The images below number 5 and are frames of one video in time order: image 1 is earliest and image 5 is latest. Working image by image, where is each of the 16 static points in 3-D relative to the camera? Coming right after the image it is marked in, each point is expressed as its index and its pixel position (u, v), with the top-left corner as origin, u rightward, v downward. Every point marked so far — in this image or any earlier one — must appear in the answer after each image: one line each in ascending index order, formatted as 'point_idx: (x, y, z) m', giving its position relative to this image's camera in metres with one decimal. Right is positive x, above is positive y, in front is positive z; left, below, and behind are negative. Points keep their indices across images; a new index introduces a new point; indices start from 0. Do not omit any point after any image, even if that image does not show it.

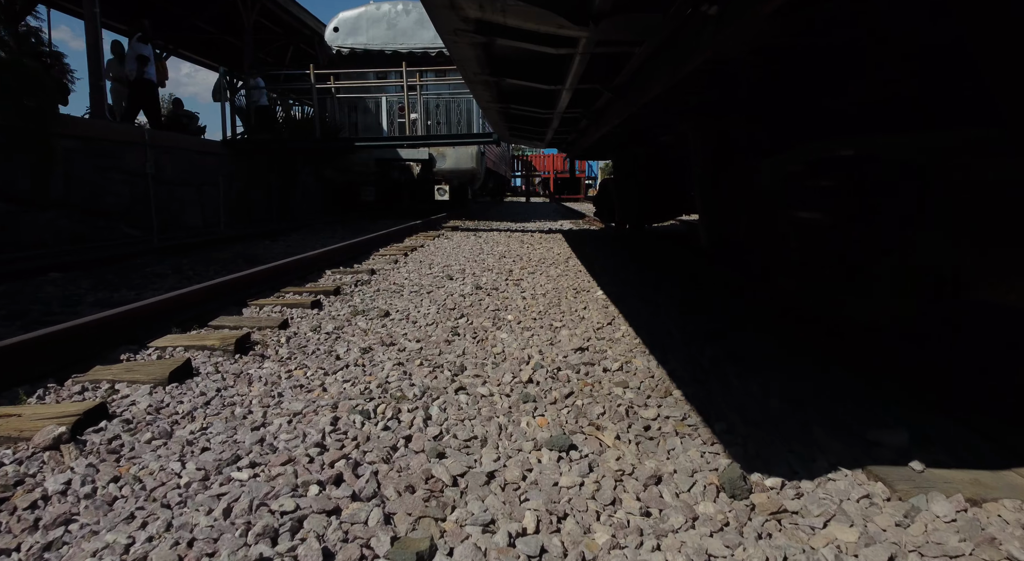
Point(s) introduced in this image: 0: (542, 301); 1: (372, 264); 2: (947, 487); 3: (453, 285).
0: (+0.2, -0.2, +5.3) m
1: (-1.6, +0.2, +7.1) m
2: (+1.3, -0.6, +1.8) m
3: (-0.6, 0.0, +6.0) m
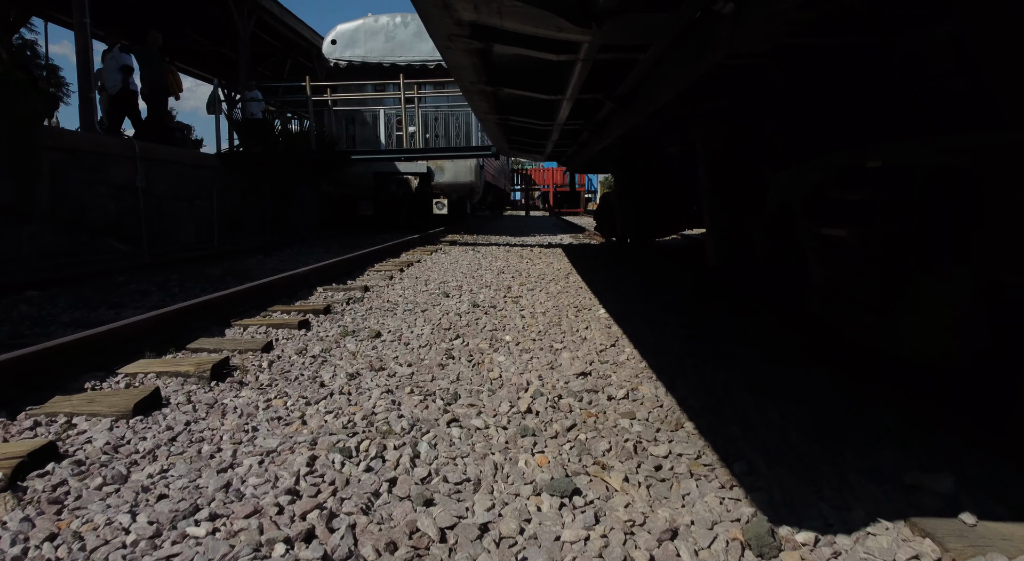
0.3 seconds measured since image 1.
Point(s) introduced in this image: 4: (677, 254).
0: (+0.2, -0.3, +5.0) m
1: (-1.7, 0.0, +6.9) m
2: (+1.3, -0.7, +1.6) m
3: (-0.6, -0.2, +5.8) m
4: (+2.4, +0.4, +8.8) m
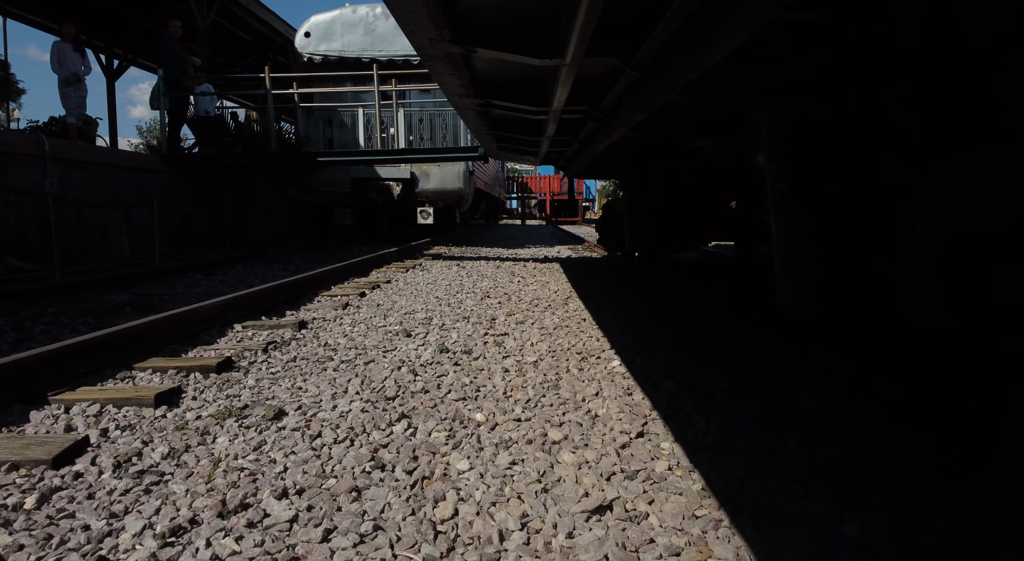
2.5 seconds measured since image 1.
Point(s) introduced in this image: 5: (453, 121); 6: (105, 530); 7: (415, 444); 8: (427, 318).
0: (+0.1, -0.6, +3.5) m
1: (-1.8, -0.3, +5.4) m
2: (+1.2, -0.9, +0.1) m
3: (-0.7, -0.5, +4.3) m
4: (+2.2, +0.1, +7.4) m
5: (-1.2, +3.4, +12.8) m
6: (-1.2, -0.7, +1.8) m
7: (-0.4, -0.7, +2.6) m
8: (-0.7, -0.3, +5.3) m
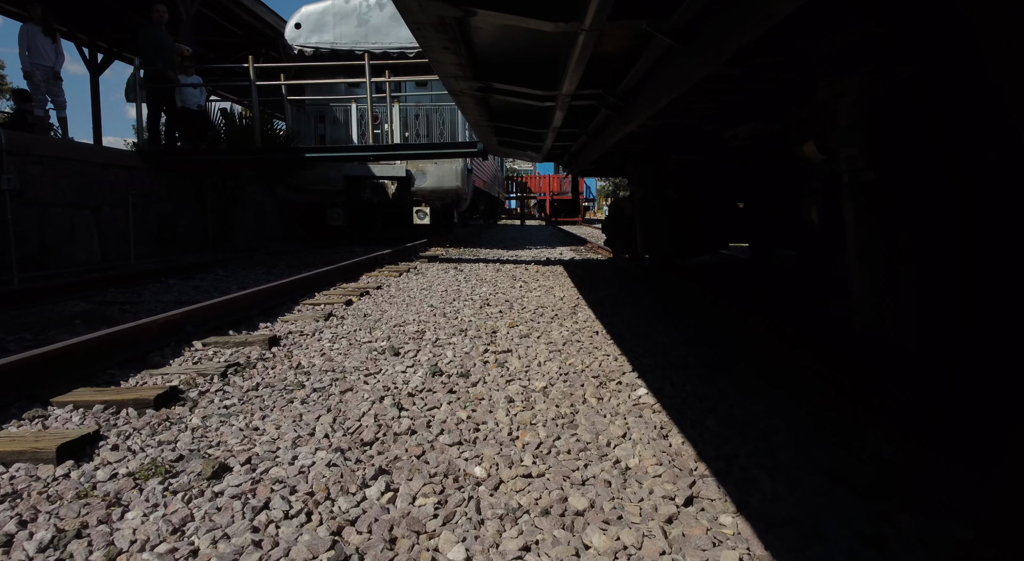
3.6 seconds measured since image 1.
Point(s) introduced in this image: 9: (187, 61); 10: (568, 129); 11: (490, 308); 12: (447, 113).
0: (+0.1, -0.6, +2.9) m
1: (-1.8, -0.3, +4.7) m
2: (+1.2, -1.0, -0.5) m
3: (-0.7, -0.5, +3.6) m
4: (+2.3, 0.0, +6.8) m
5: (-1.2, +3.3, +12.1) m
6: (-1.2, -0.8, +1.2) m
7: (-0.4, -0.7, +1.9) m
8: (-0.7, -0.4, +4.7) m
9: (-5.5, +3.6, +10.1) m
10: (+0.6, +1.6, +6.3) m
11: (-0.2, -0.3, +5.8) m
12: (-1.3, +3.3, +12.1) m
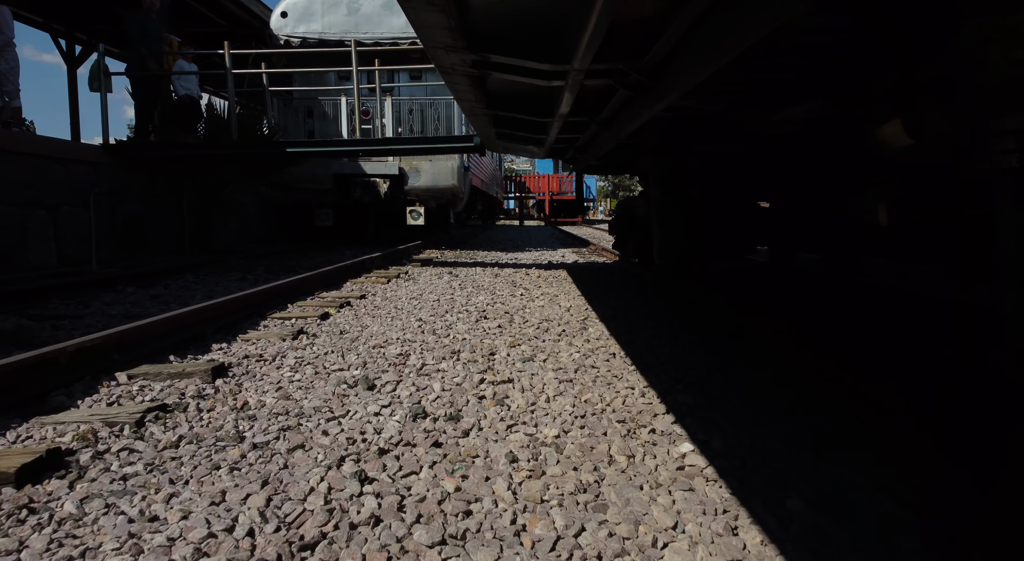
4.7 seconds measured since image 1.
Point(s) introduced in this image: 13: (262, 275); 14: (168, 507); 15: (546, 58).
0: (+0.1, -0.7, +2.1) m
1: (-1.8, -0.4, +4.0) m
2: (+1.3, -1.0, -1.3) m
3: (-0.7, -0.6, +2.9) m
4: (+2.3, -0.1, +6.0) m
5: (-1.2, +3.2, +11.4) m
6: (-1.1, -0.9, +0.4) m
7: (-0.3, -0.8, +1.2) m
8: (-0.7, -0.5, +3.9) m
9: (-5.5, +3.6, +9.3) m
10: (+0.6, +1.5, +5.5) m
11: (-0.2, -0.4, +5.0) m
12: (-1.3, +3.2, +11.3) m
13: (-3.1, +0.1, +7.6) m
14: (-1.1, -0.7, +1.9) m
15: (+0.2, +1.4, +3.8) m
